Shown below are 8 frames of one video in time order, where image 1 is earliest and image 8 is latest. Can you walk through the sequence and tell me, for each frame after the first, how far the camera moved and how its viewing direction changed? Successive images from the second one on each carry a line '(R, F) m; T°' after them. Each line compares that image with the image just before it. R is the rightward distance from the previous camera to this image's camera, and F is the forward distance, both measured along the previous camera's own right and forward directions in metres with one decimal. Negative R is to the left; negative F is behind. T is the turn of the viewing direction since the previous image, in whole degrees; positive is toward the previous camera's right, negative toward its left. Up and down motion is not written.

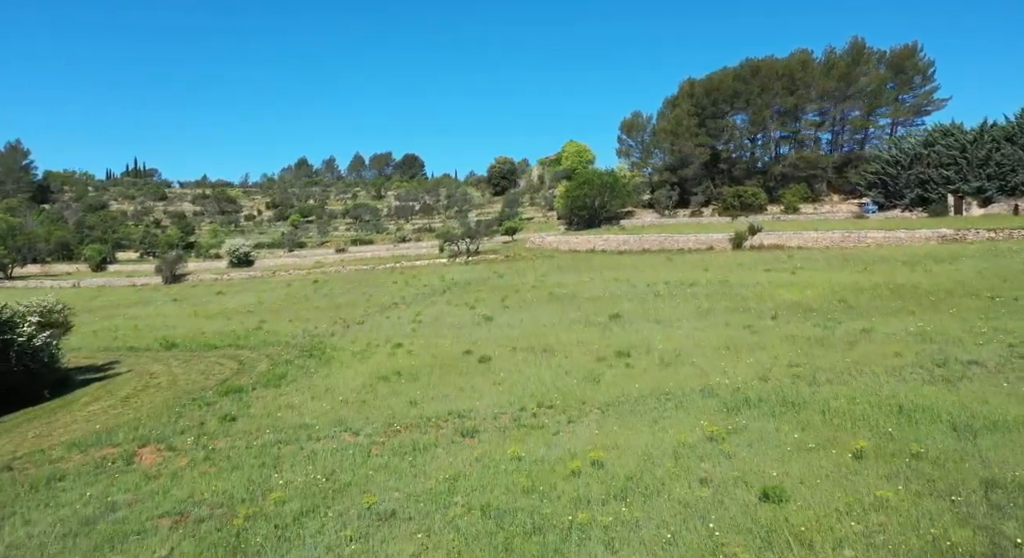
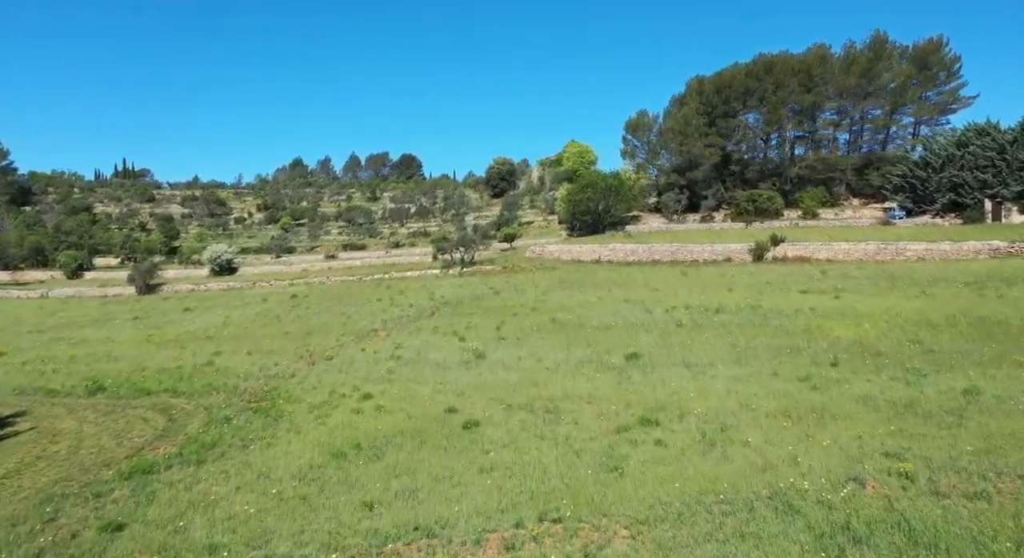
(+0.1, +4.0) m; 0°
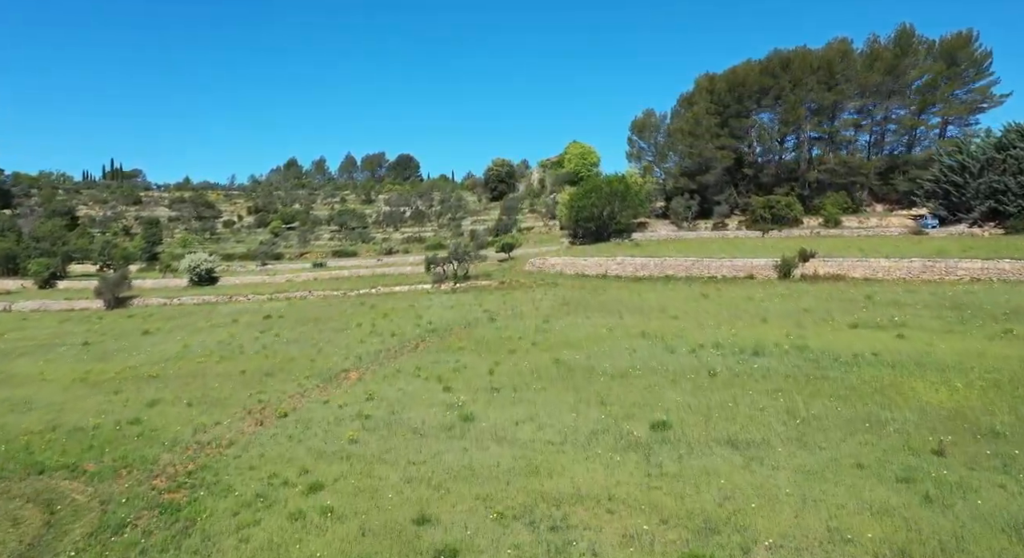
(+0.1, +4.1) m; 0°
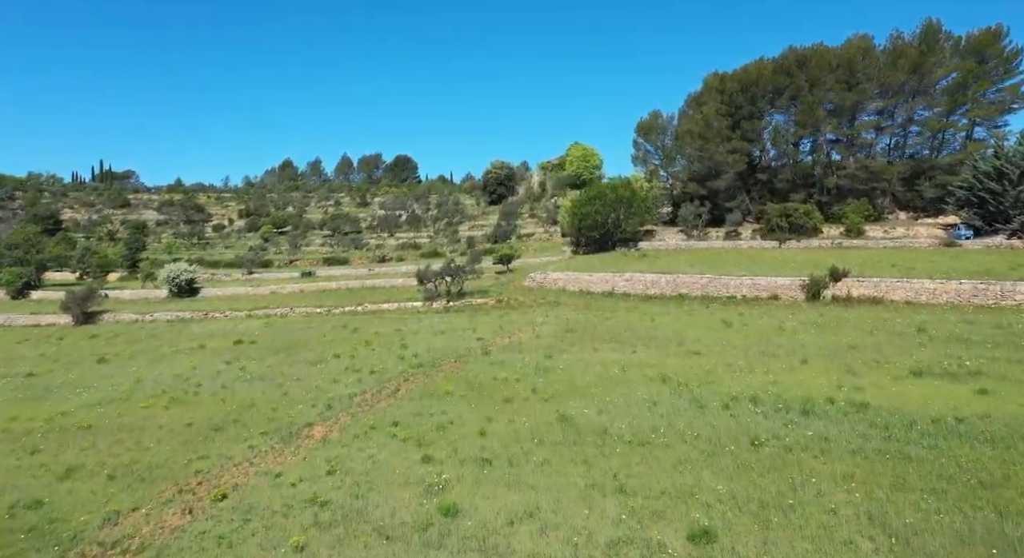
(+0.1, +3.6) m; 0°
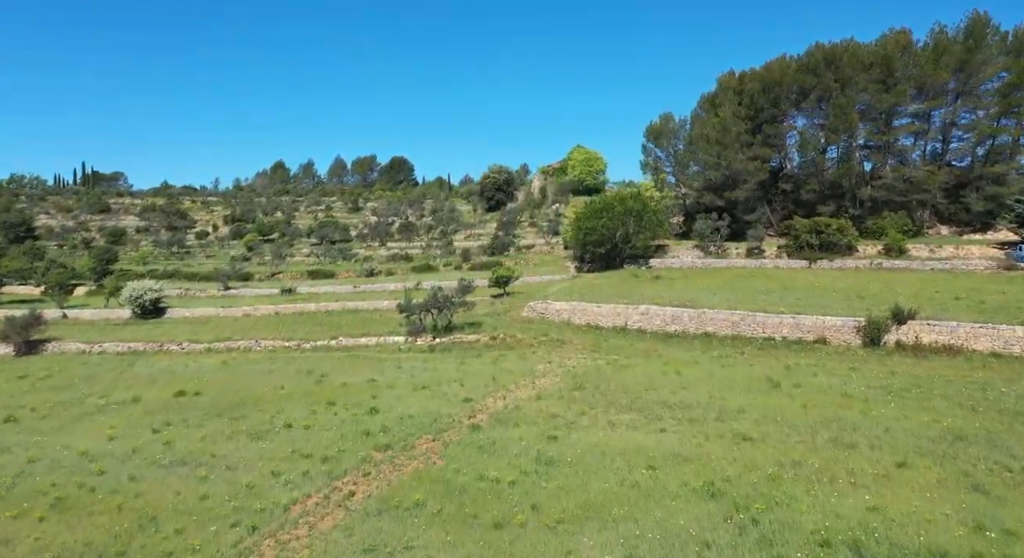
(+0.2, +5.5) m; 0°
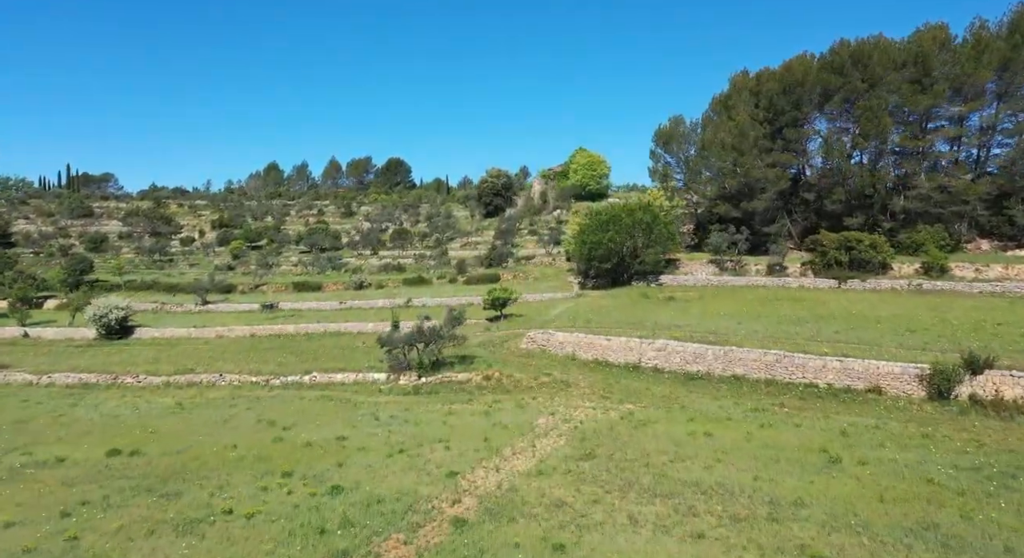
(+0.1, +4.4) m; 0°
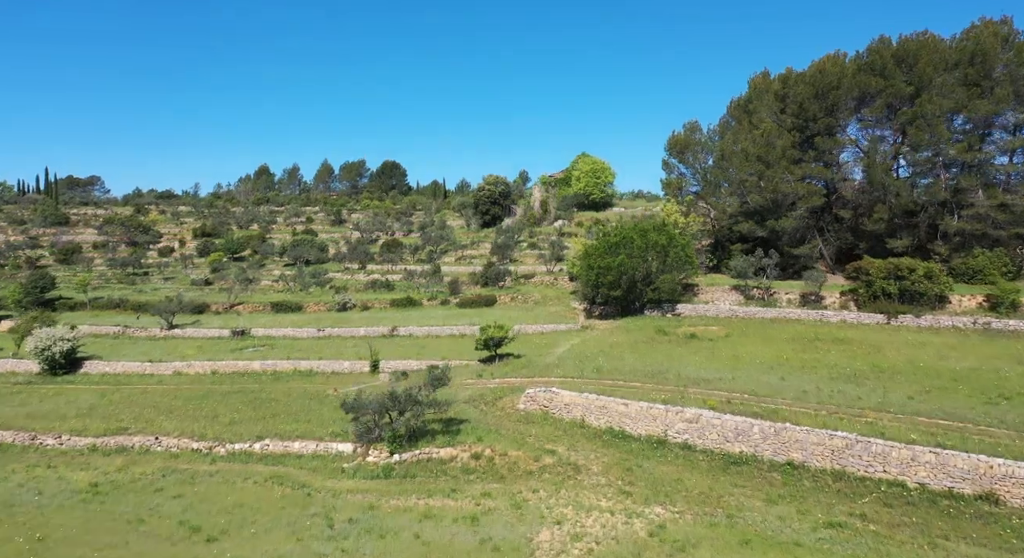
(+0.2, +5.7) m; 0°
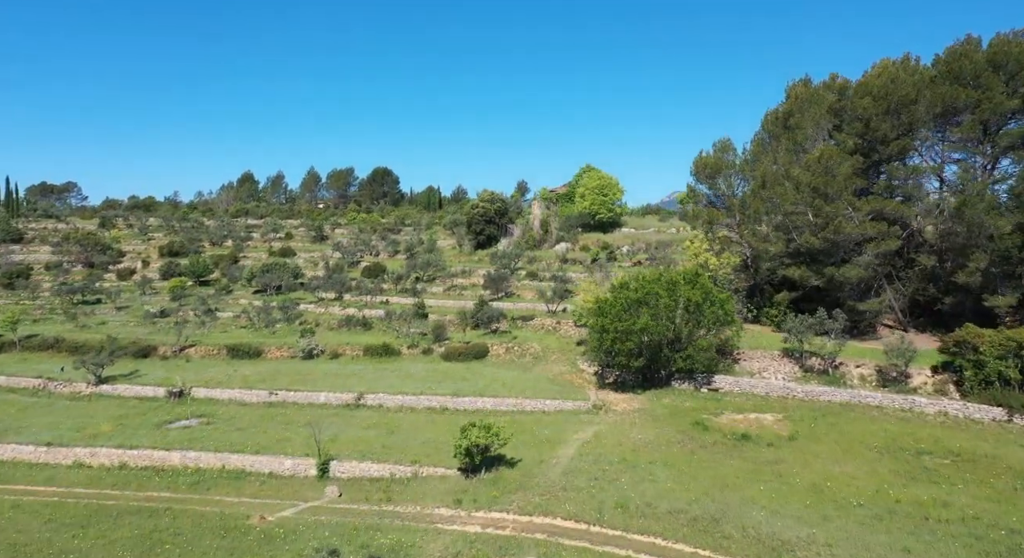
(+0.3, +9.0) m; 0°
